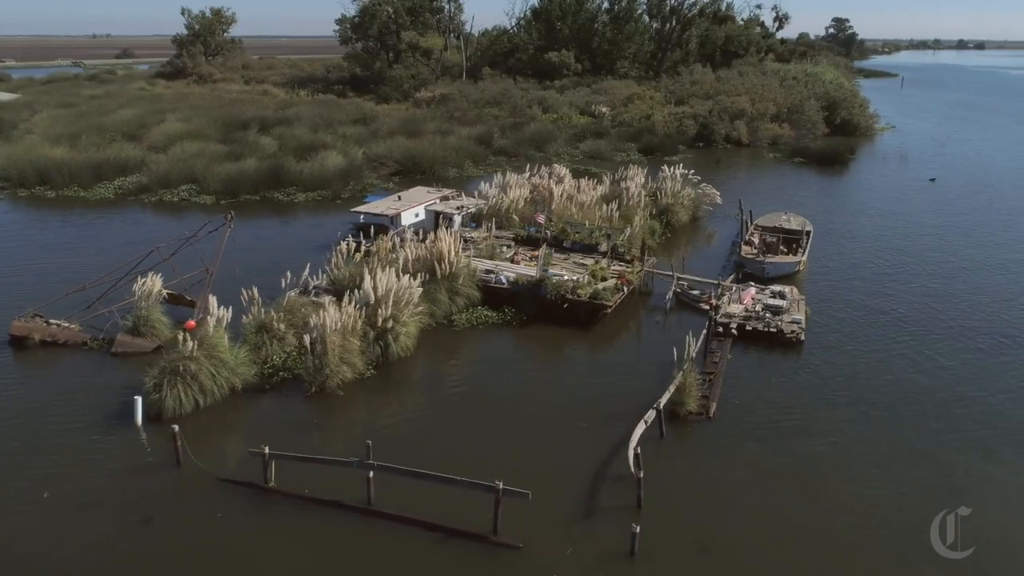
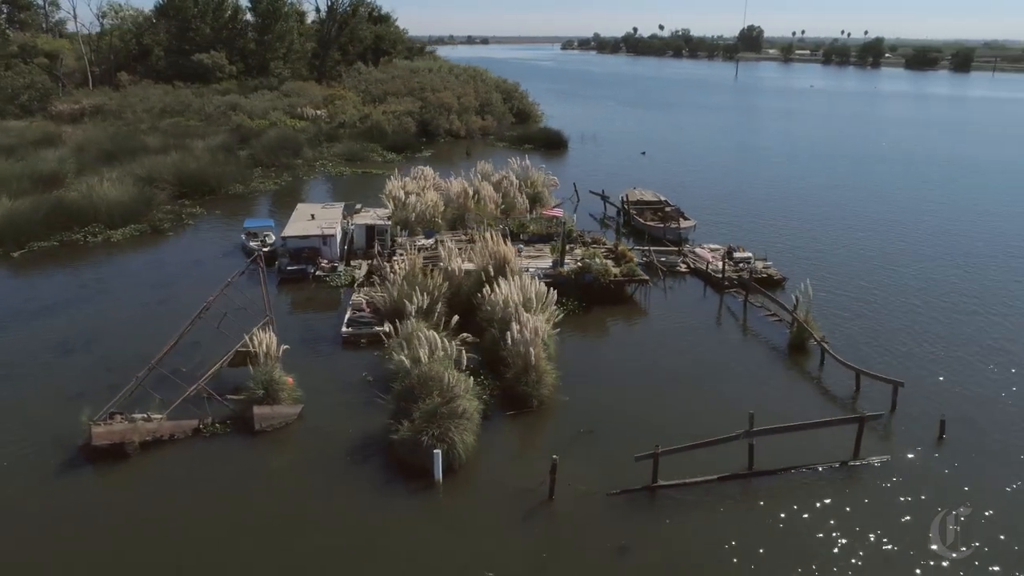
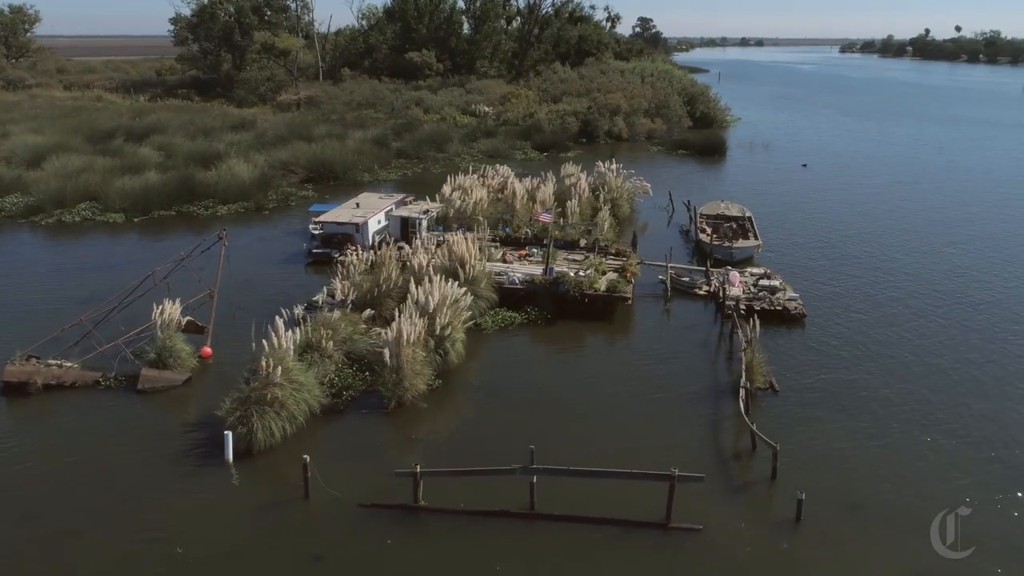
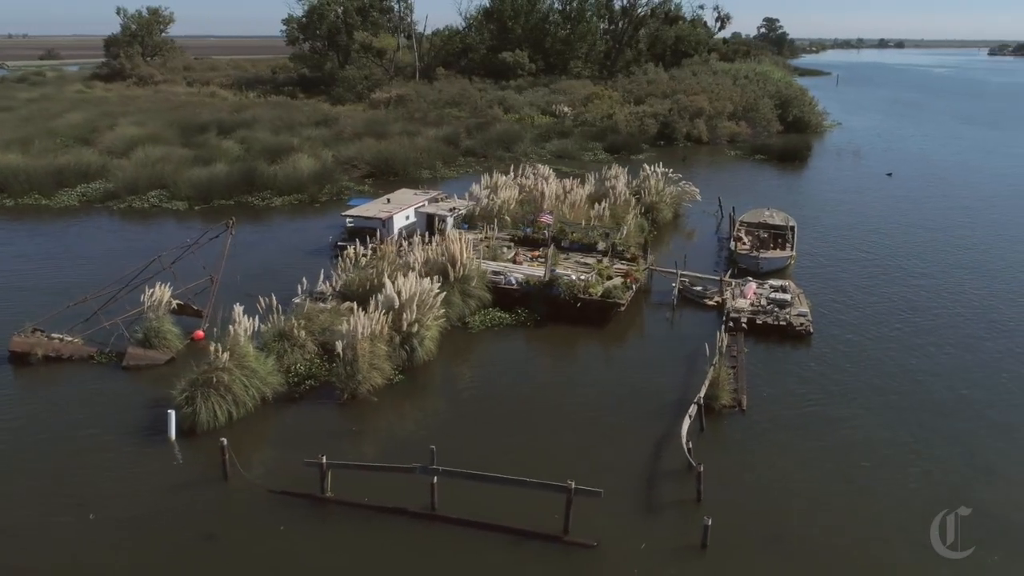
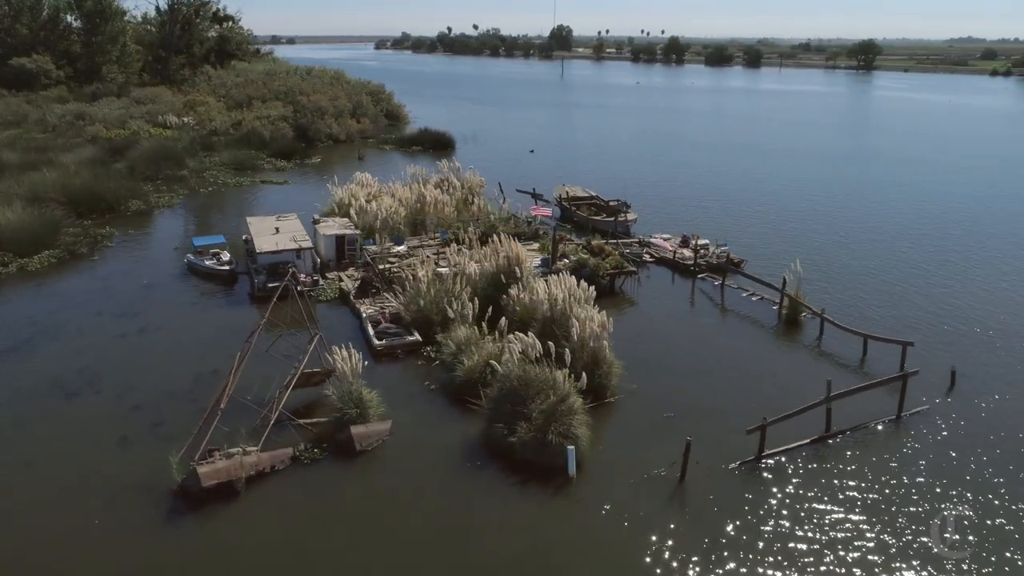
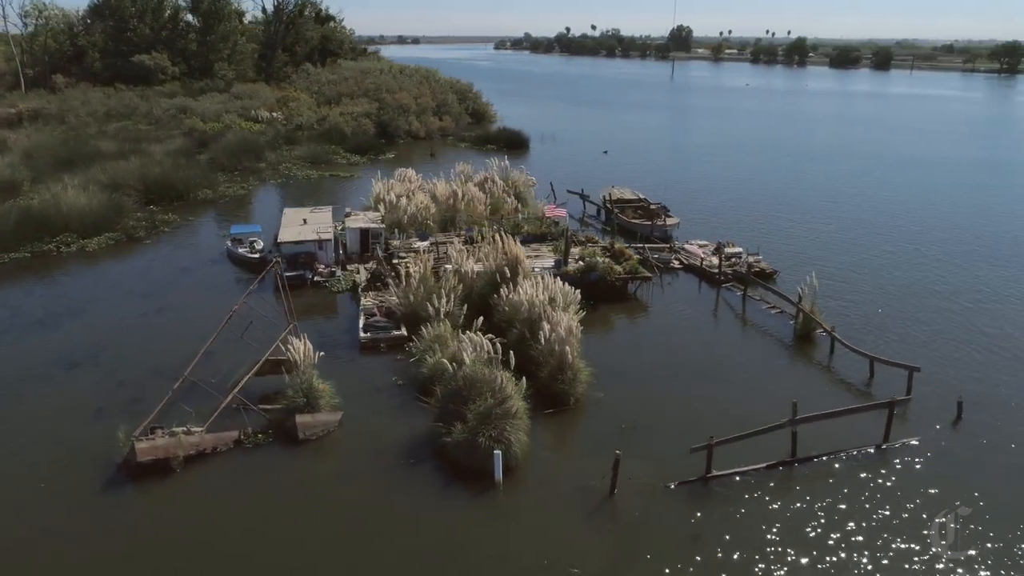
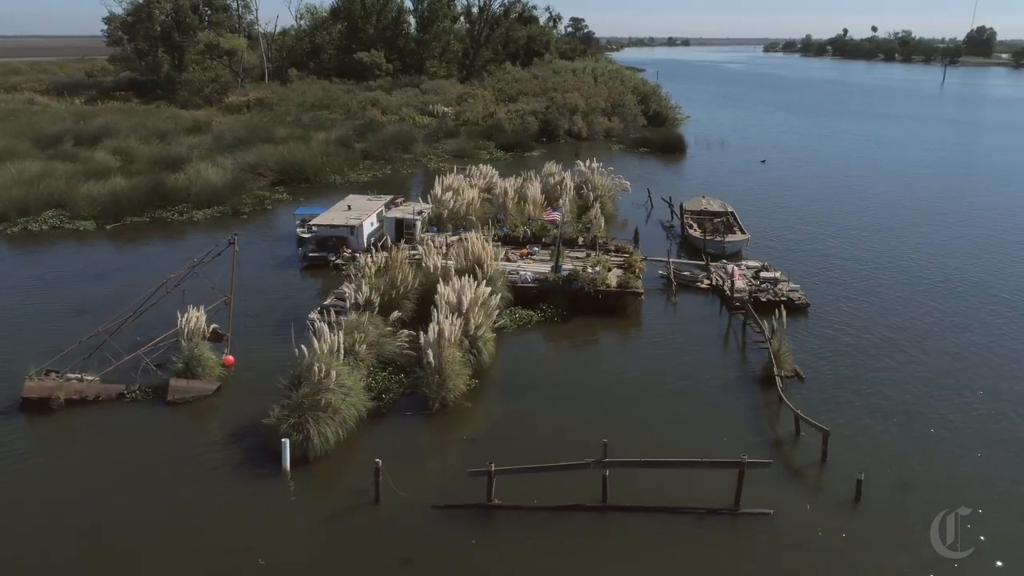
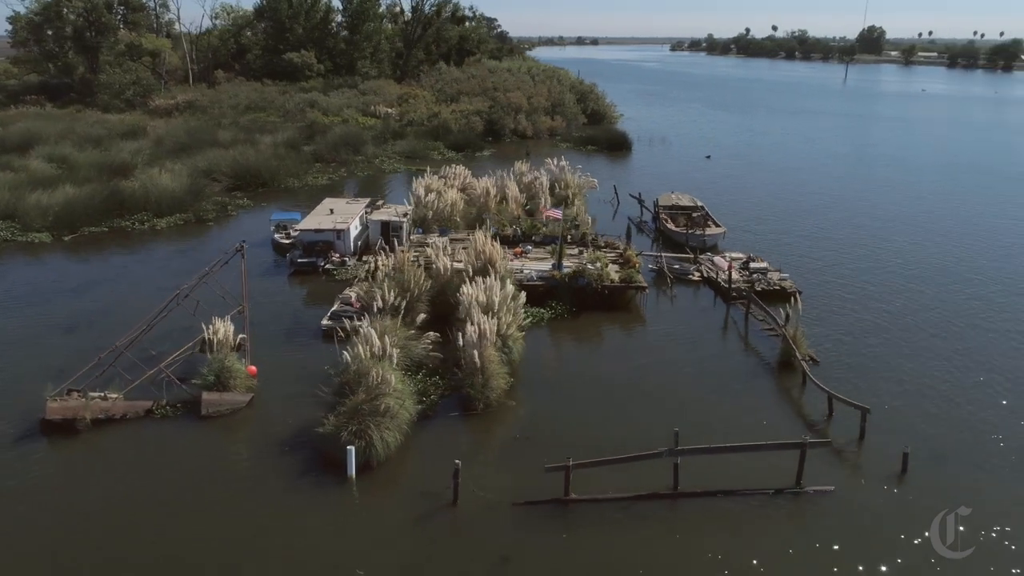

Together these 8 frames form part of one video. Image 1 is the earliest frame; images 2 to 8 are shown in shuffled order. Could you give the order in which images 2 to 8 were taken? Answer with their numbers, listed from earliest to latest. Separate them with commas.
4, 3, 7, 8, 2, 6, 5
